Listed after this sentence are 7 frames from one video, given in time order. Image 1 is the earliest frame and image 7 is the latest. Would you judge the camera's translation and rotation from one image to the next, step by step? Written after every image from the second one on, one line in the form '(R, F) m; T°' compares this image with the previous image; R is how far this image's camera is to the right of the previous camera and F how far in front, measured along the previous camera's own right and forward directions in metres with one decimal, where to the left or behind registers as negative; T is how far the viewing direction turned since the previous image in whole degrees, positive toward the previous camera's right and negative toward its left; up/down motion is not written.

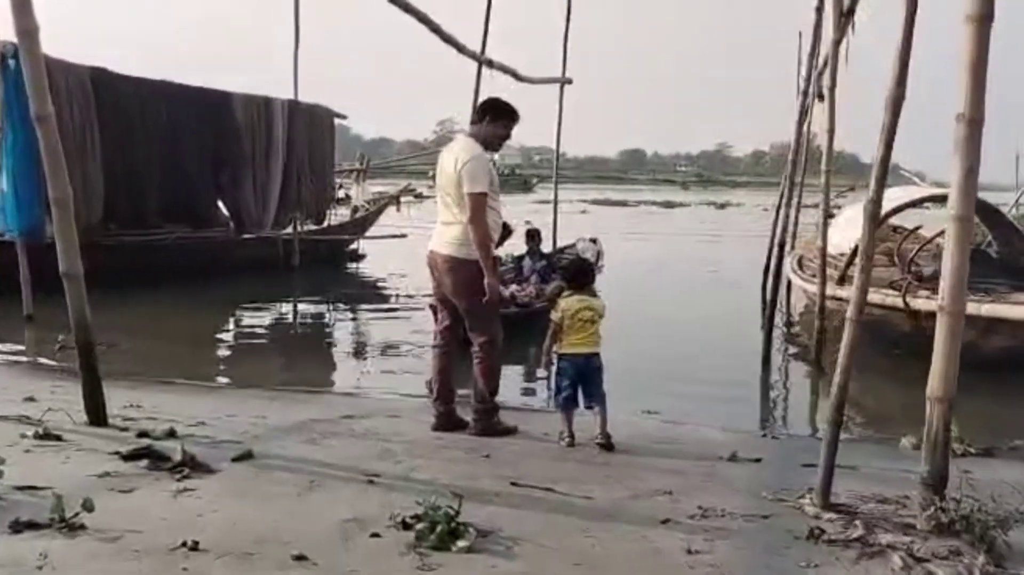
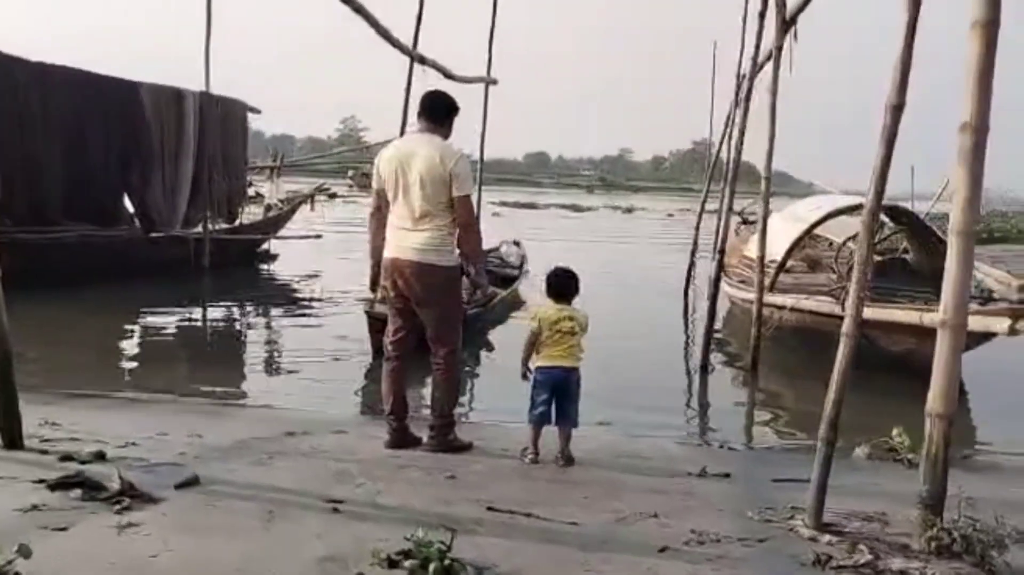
(-0.4, +0.4) m; +6°
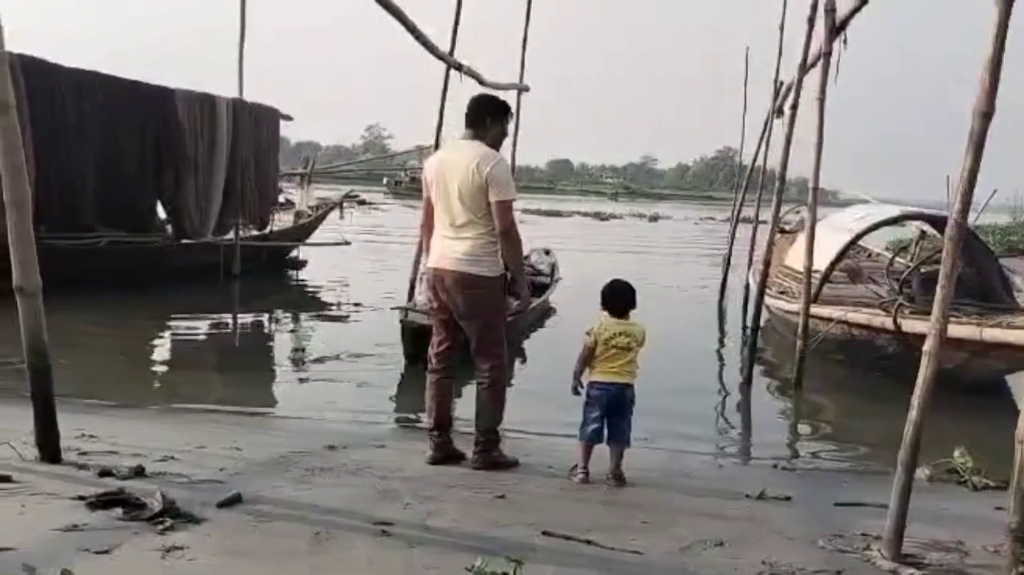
(-0.2, +0.2) m; -1°
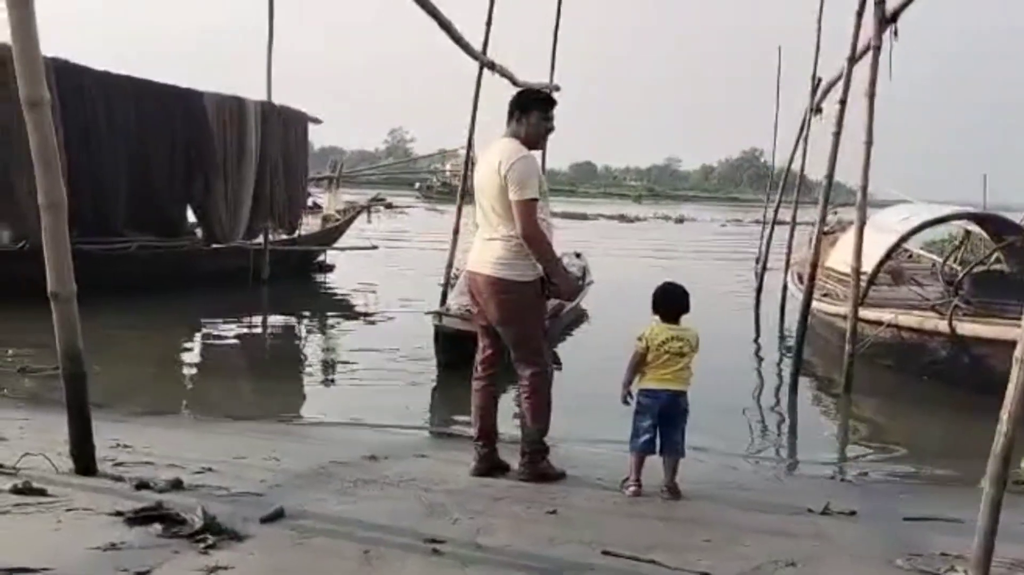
(-0.2, +0.2) m; -1°
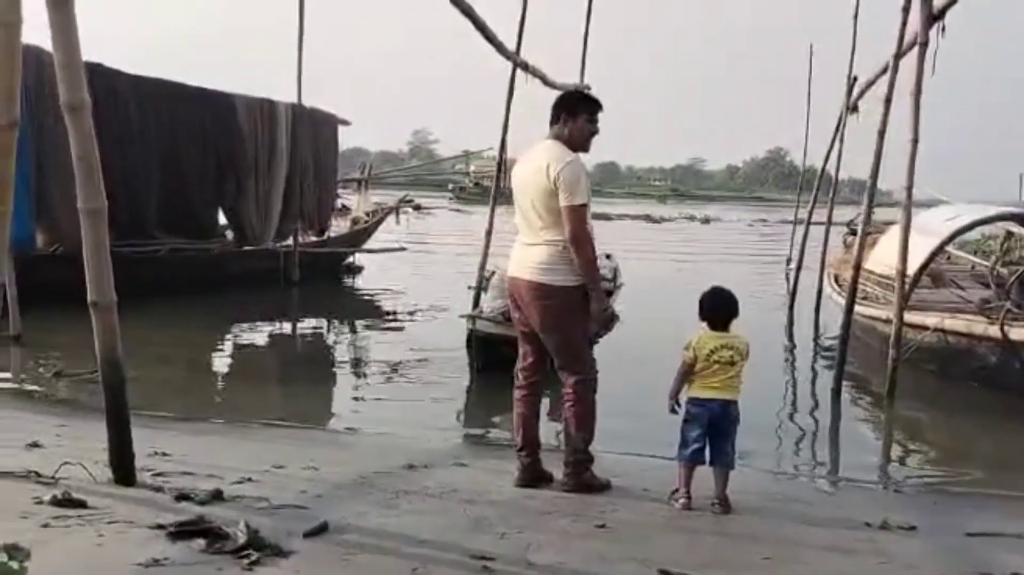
(-0.1, +0.1) m; -2°
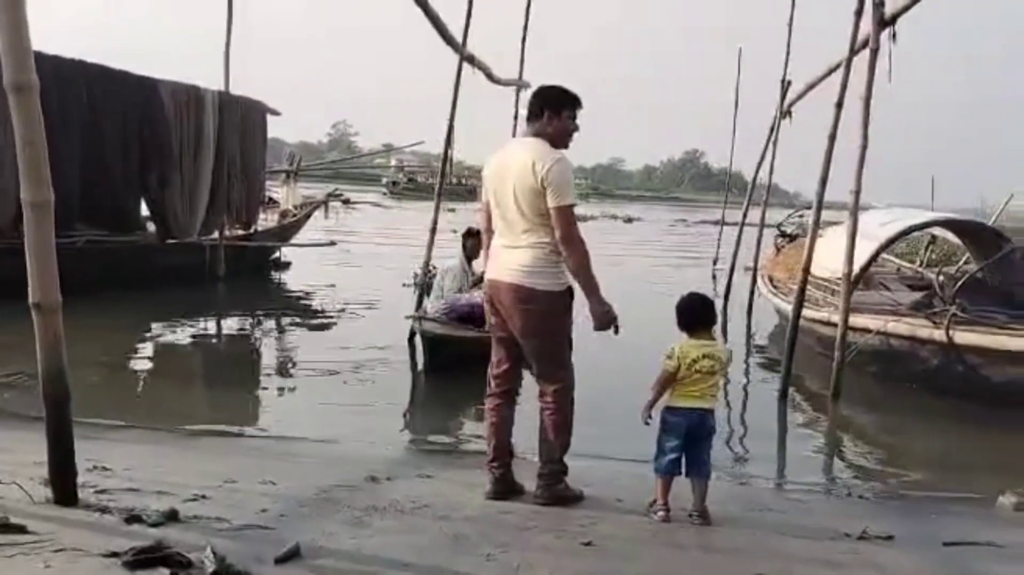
(-0.3, +0.3) m; +5°
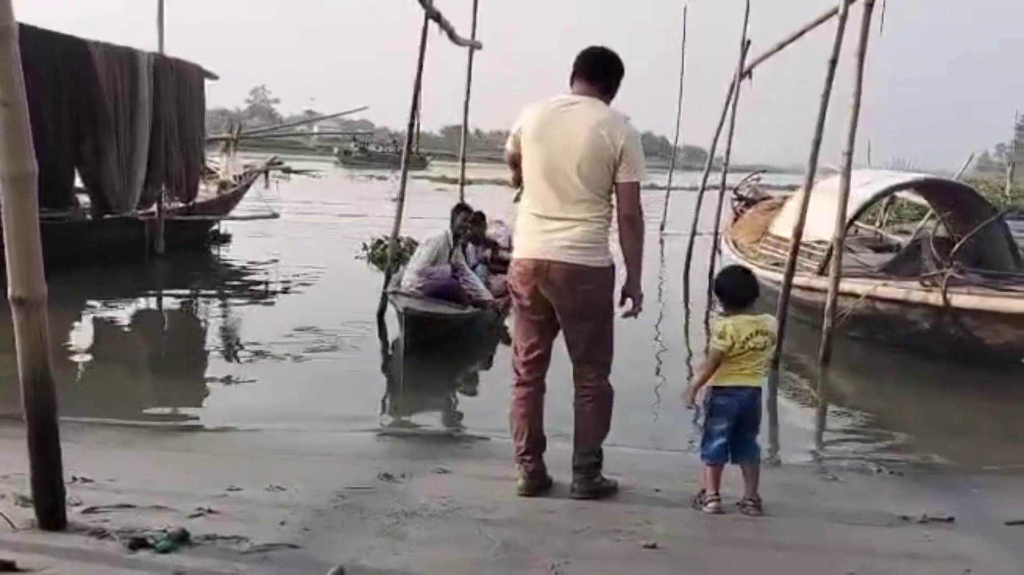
(-0.6, +0.5) m; +5°
